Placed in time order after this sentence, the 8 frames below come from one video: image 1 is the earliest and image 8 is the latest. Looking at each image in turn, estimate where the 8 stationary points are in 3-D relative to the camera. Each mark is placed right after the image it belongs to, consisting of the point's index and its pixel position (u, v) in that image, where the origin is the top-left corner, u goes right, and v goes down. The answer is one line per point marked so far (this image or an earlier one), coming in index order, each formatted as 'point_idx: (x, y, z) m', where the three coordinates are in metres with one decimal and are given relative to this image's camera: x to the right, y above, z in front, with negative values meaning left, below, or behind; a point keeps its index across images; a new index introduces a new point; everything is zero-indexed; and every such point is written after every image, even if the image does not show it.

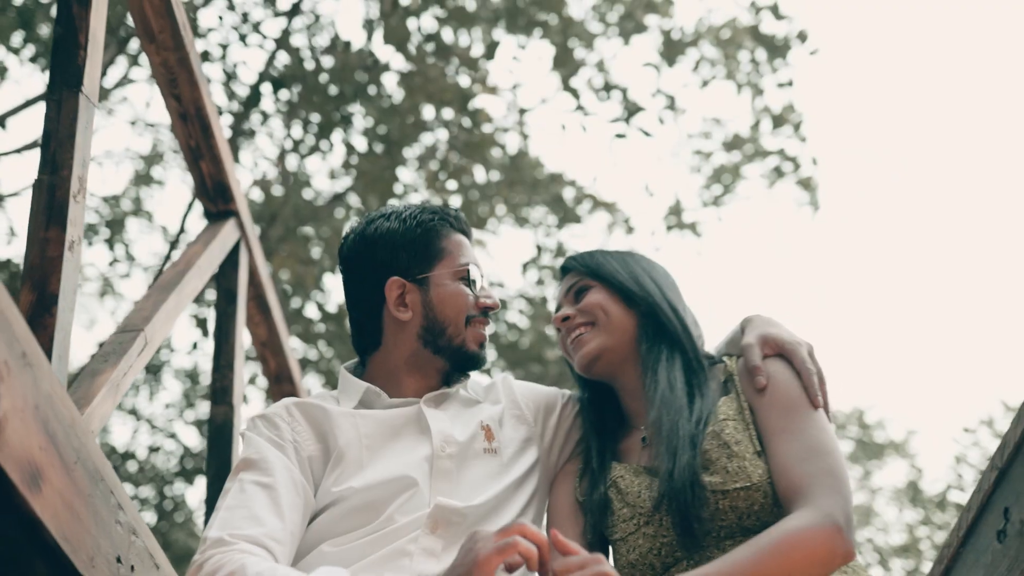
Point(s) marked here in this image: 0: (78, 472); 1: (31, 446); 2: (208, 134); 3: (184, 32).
0: (-0.6, -0.3, +1.8) m
1: (-0.6, -0.2, +1.6) m
2: (-0.7, +0.4, +3.1) m
3: (-0.7, +0.6, +2.9) m
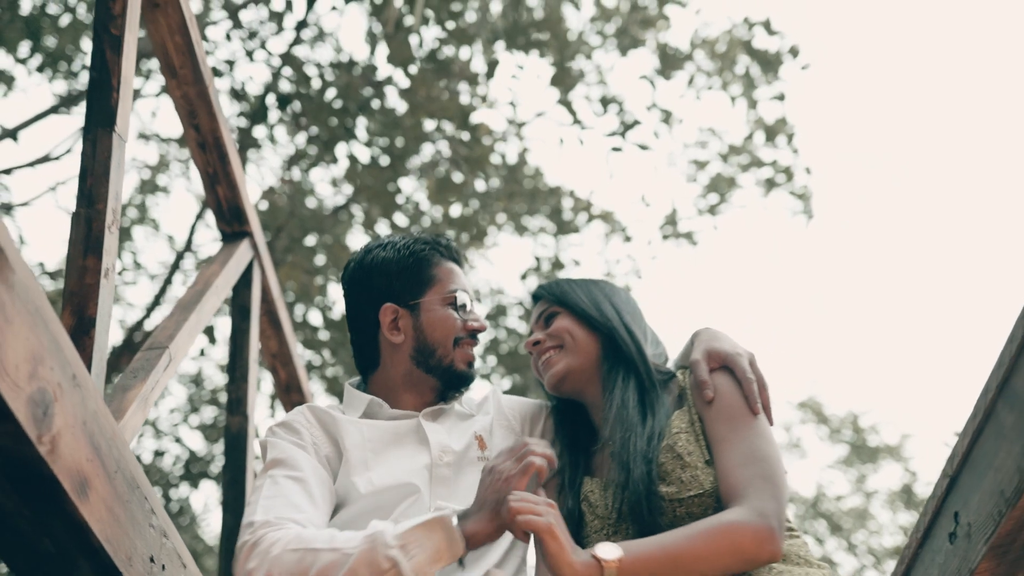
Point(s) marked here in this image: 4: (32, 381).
0: (-0.6, -0.3, +2.0) m
1: (-0.6, -0.2, +1.8) m
2: (-0.7, +0.3, +3.3) m
3: (-0.7, +0.5, +3.1) m
4: (-0.6, -0.1, +1.7) m
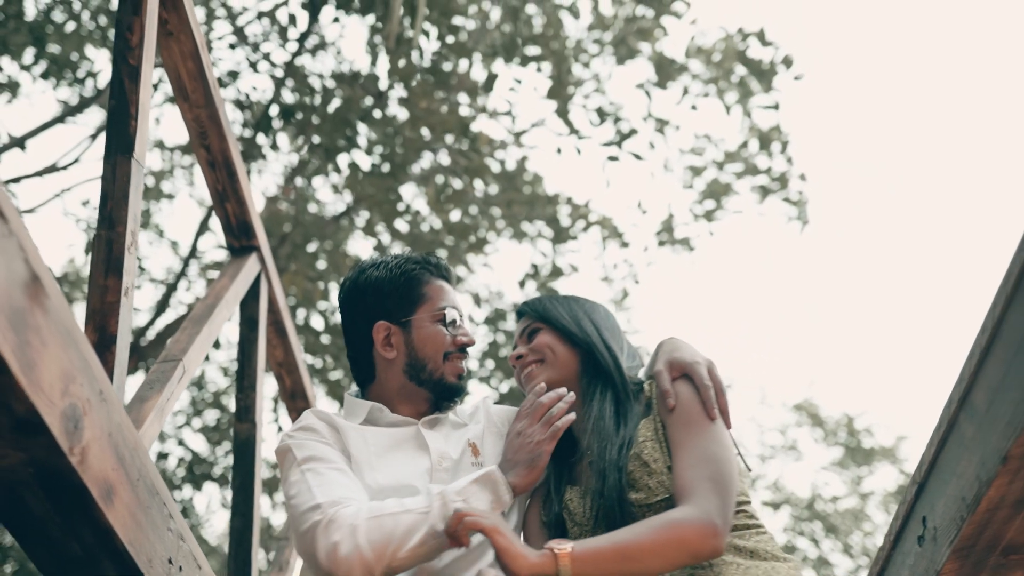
0: (-0.6, -0.3, +2.1) m
1: (-0.6, -0.3, +2.0) m
2: (-0.8, +0.3, +3.4) m
3: (-0.8, +0.5, +3.2) m
4: (-0.6, -0.2, +1.8) m
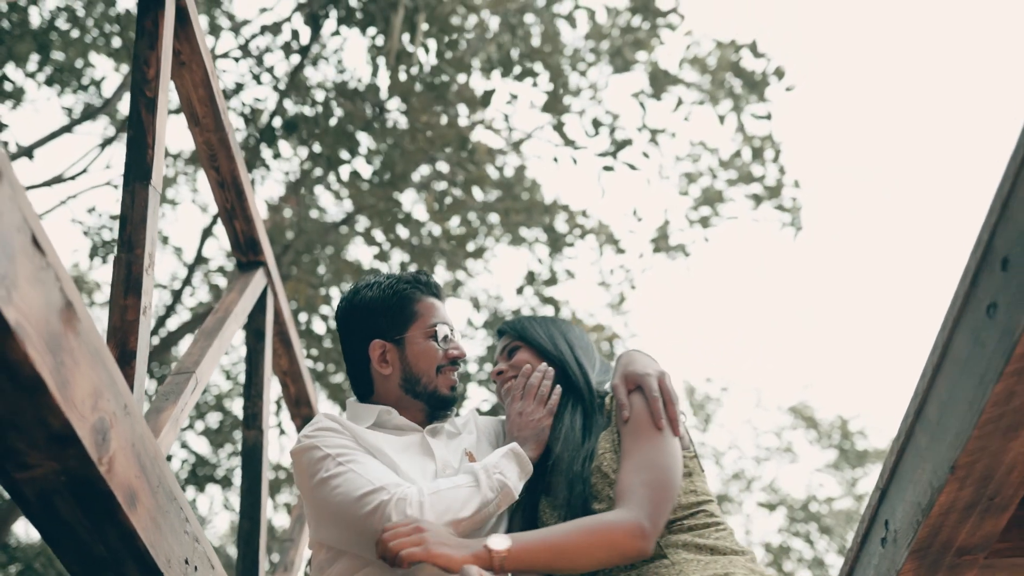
0: (-0.6, -0.4, +2.3) m
1: (-0.6, -0.3, +2.2) m
2: (-0.8, +0.3, +3.6) m
3: (-0.8, +0.5, +3.4) m
4: (-0.7, -0.2, +2.0) m
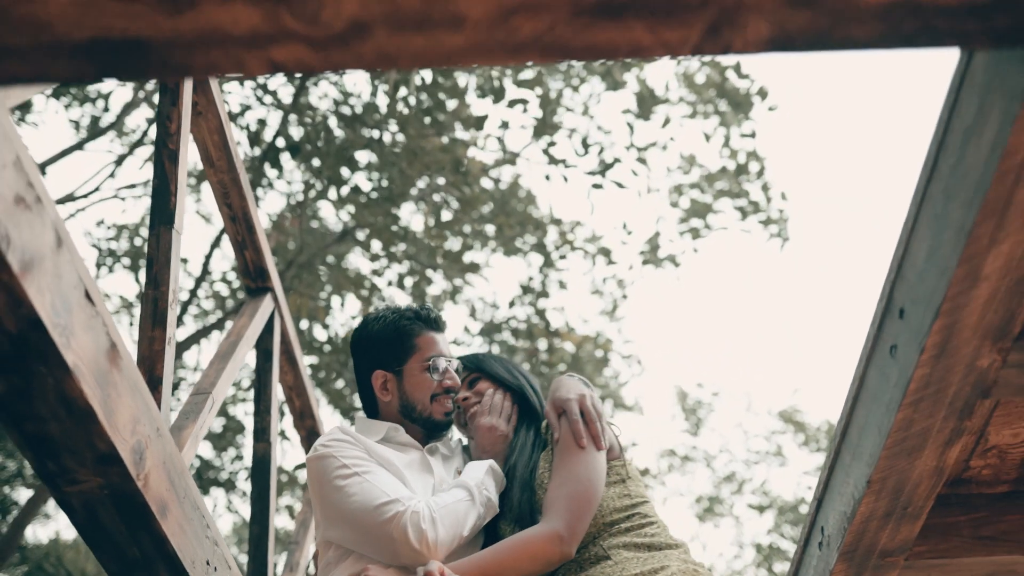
0: (-0.7, -0.4, +2.7) m
1: (-0.7, -0.4, +2.5) m
2: (-0.8, +0.2, +4.0) m
3: (-0.8, +0.4, +3.8) m
4: (-0.7, -0.3, +2.3) m
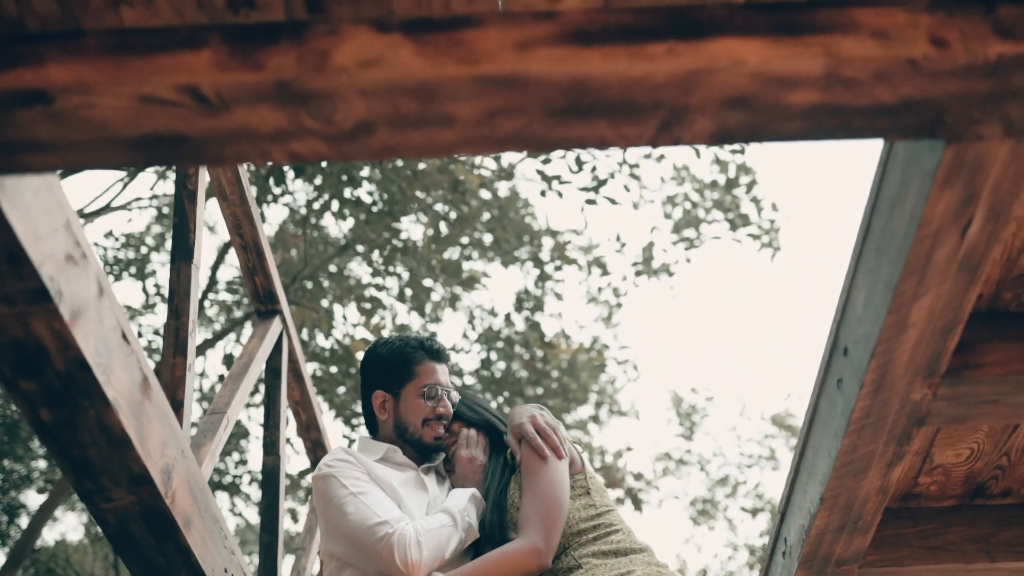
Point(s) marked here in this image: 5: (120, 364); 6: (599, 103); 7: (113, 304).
0: (-0.7, -0.5, +2.9) m
1: (-0.7, -0.5, +2.8) m
2: (-0.8, +0.1, +4.3) m
3: (-0.8, +0.3, +4.0) m
4: (-0.7, -0.3, +2.6) m
5: (-0.7, -0.1, +2.4) m
6: (+0.1, +0.3, +1.7) m
7: (-0.7, 0.0, +2.4) m
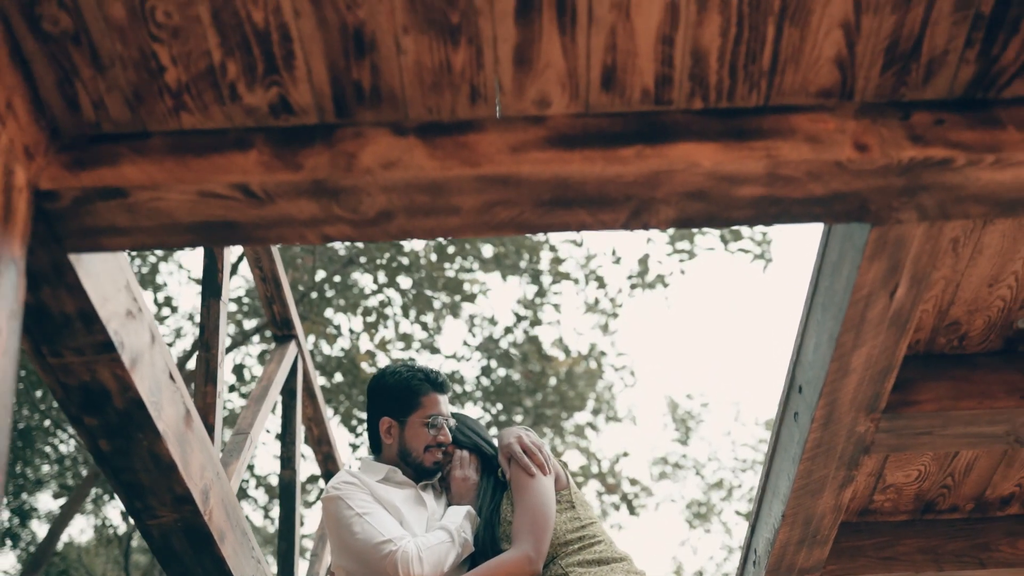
0: (-0.7, -0.6, +3.3) m
1: (-0.7, -0.6, +3.1) m
2: (-0.8, 0.0, +4.6) m
3: (-0.8, +0.2, +4.4) m
4: (-0.7, -0.4, +3.0) m
5: (-0.7, -0.2, +2.7) m
6: (+0.1, +0.1, +2.1) m
7: (-0.7, -0.1, +2.7) m
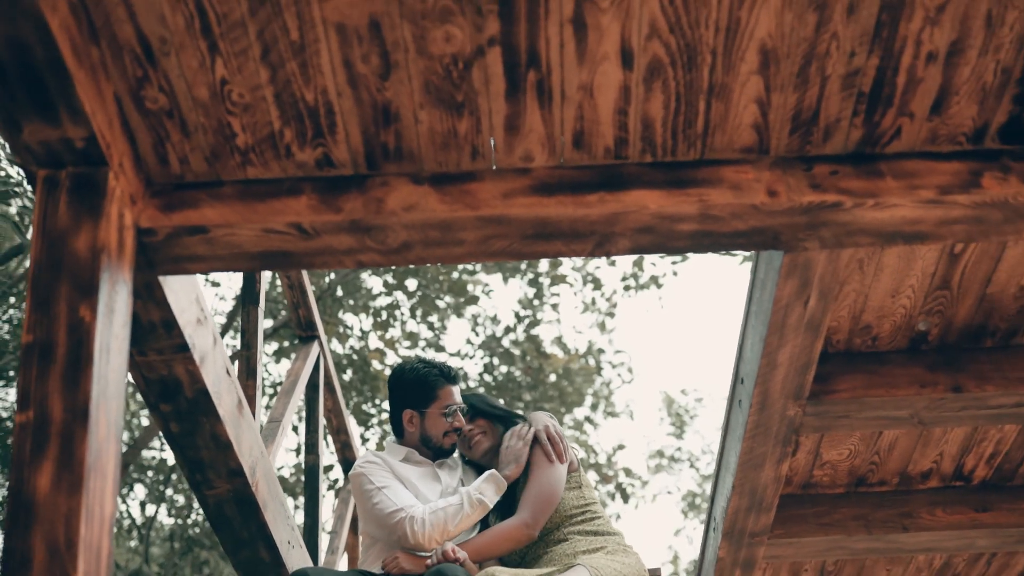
0: (-0.7, -0.7, +3.9) m
1: (-0.7, -0.6, +3.8) m
2: (-0.8, 0.0, +5.2) m
3: (-0.9, +0.2, +5.0) m
4: (-0.7, -0.5, +3.6) m
5: (-0.8, -0.3, +3.4) m
6: (+0.1, +0.1, +2.7) m
7: (-0.8, -0.2, +3.4) m
